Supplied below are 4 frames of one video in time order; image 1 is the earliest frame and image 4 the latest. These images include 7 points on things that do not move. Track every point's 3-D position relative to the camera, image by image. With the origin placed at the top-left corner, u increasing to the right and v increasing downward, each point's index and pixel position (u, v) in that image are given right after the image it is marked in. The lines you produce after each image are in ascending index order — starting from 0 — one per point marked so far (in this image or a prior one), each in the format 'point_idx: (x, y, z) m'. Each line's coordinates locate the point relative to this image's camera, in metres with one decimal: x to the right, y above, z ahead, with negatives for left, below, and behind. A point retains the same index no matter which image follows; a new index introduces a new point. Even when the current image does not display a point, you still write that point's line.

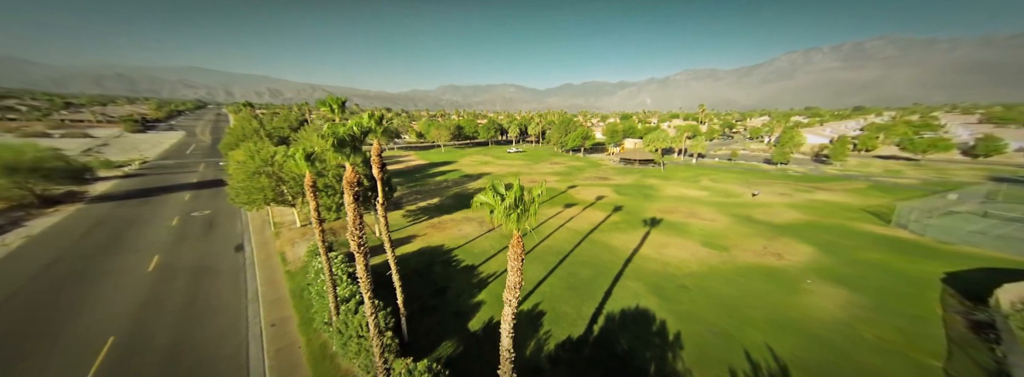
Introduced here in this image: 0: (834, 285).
0: (+19.3, -5.9, +17.1) m
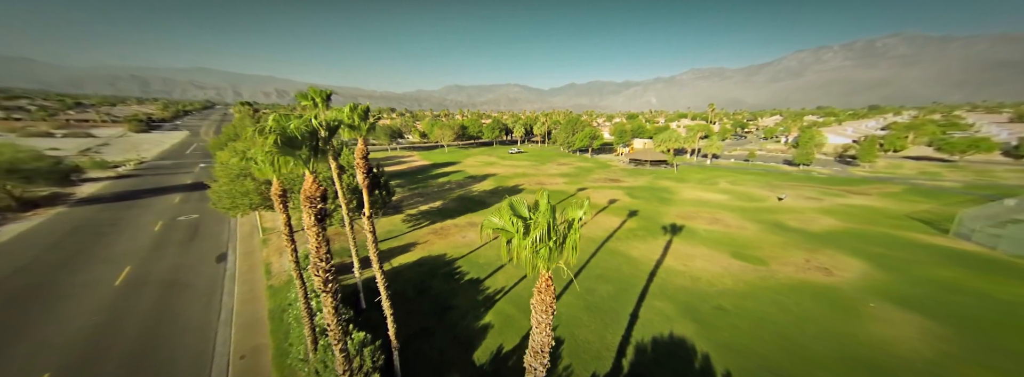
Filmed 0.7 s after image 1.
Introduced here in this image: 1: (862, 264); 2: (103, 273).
0: (+19.9, -6.2, +14.6) m
1: (+23.7, -5.1, +19.4) m
2: (-26.4, -5.5, +18.5) m
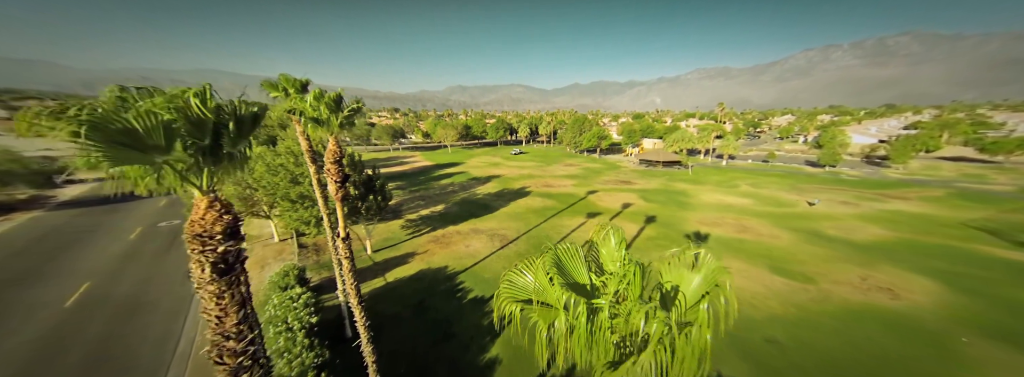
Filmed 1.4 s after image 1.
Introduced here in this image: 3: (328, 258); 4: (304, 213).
0: (+20.5, -6.6, +11.8) m
1: (+24.3, -5.5, +16.6) m
2: (-25.8, -5.8, +16.4) m
3: (-12.3, -4.6, +19.1) m
4: (-13.4, -1.6, +18.2) m
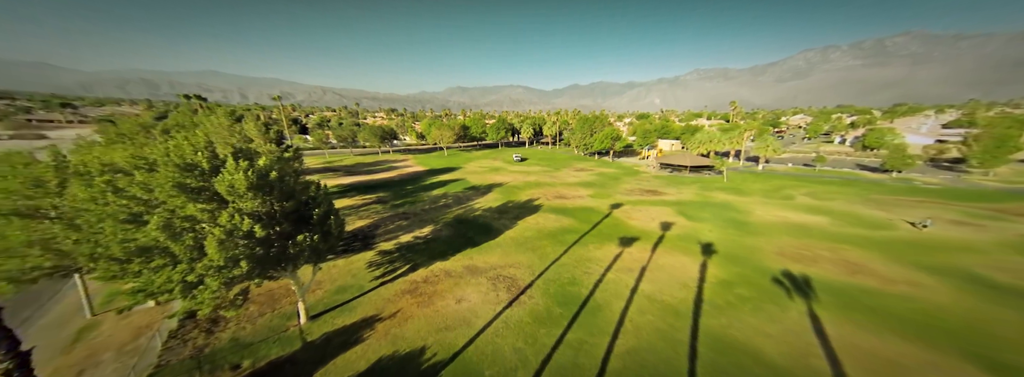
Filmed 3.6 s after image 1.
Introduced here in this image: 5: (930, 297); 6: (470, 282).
0: (+21.3, -8.0, +3.7) m
1: (+25.1, -6.9, +8.5) m
2: (-25.0, -7.4, +8.2) m
3: (-11.5, -6.1, +10.9) m
4: (-12.6, -3.1, +10.1) m
5: (+22.8, -5.9, +15.9) m
6: (-2.8, -6.0, +18.9) m
